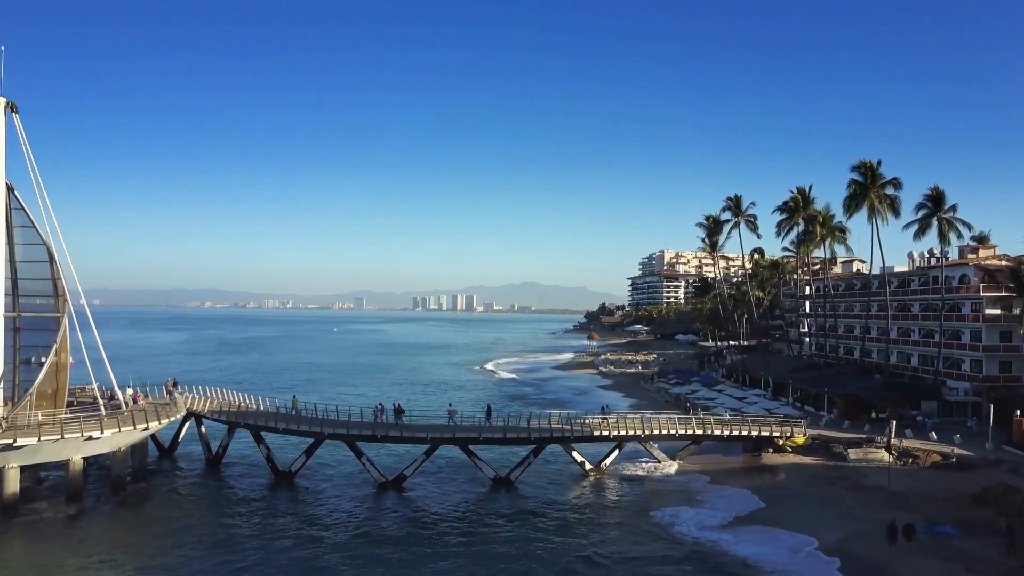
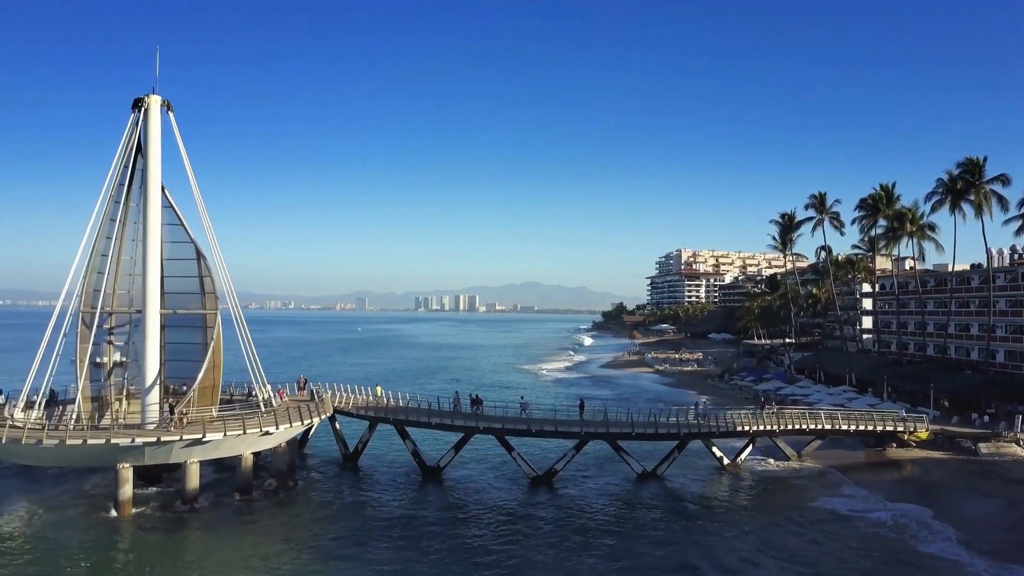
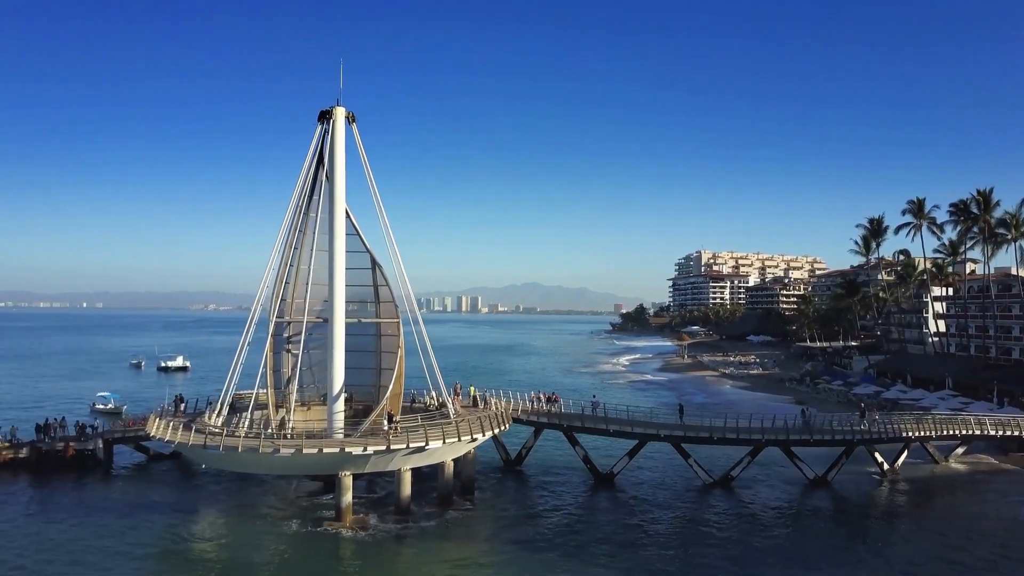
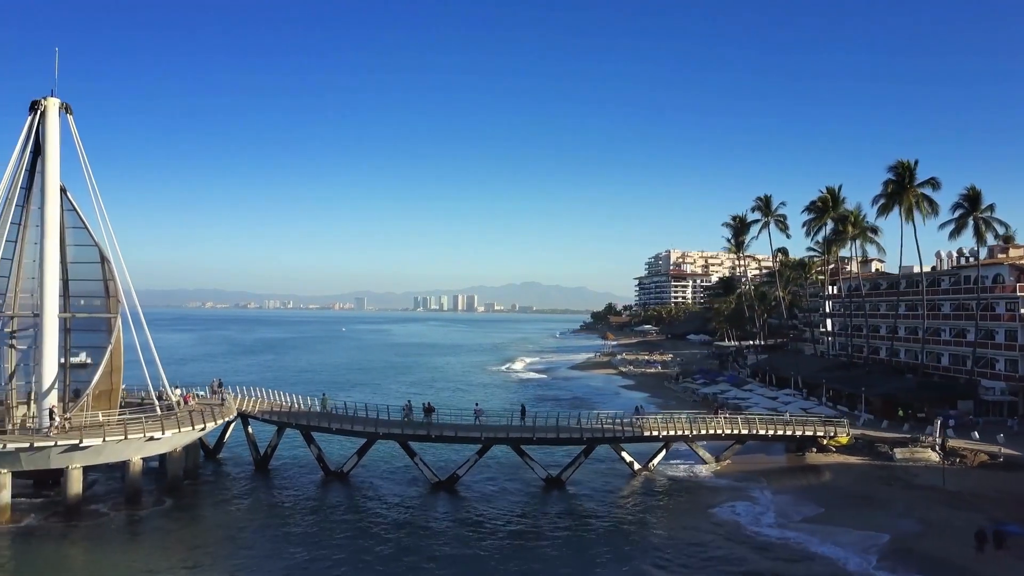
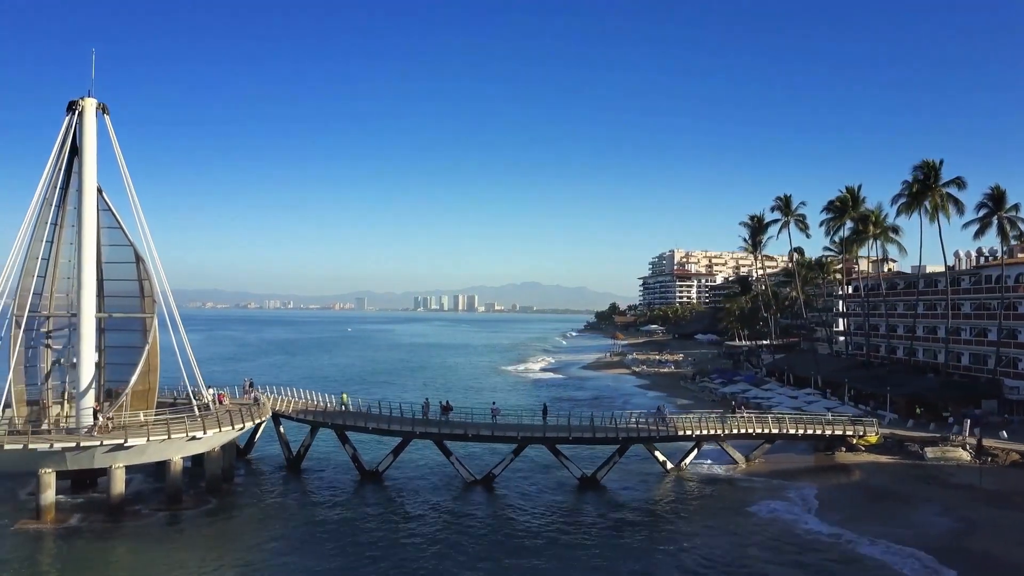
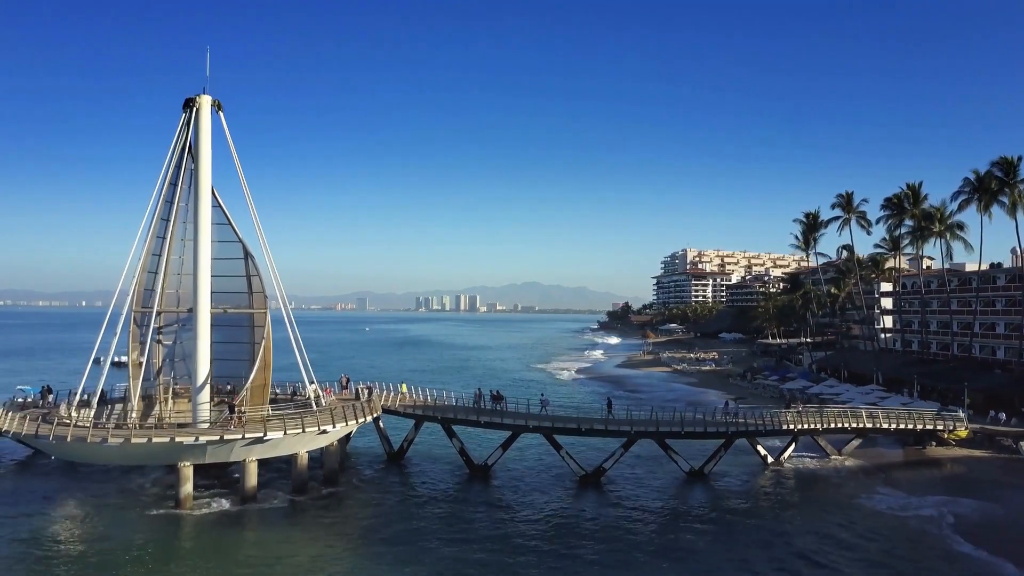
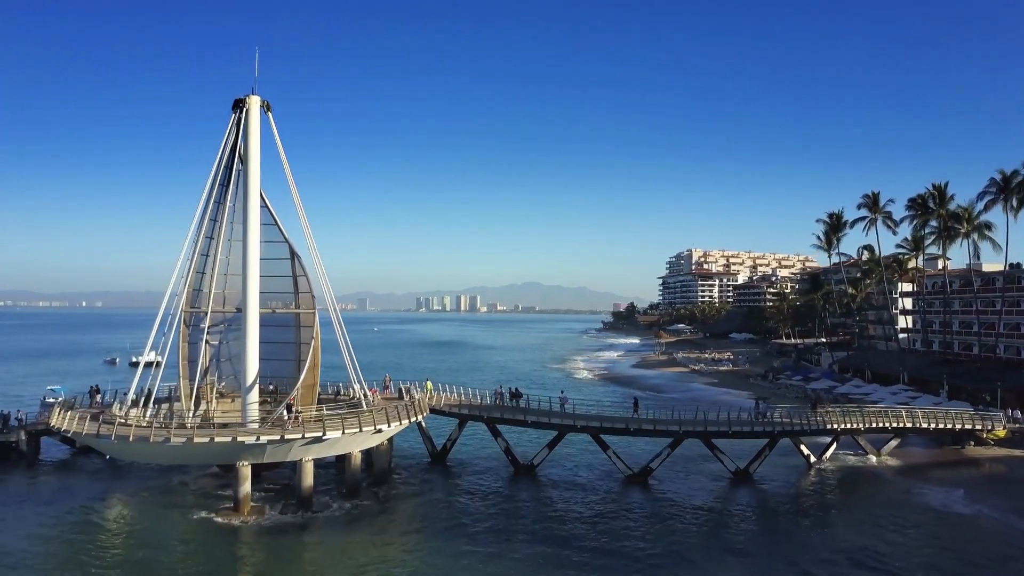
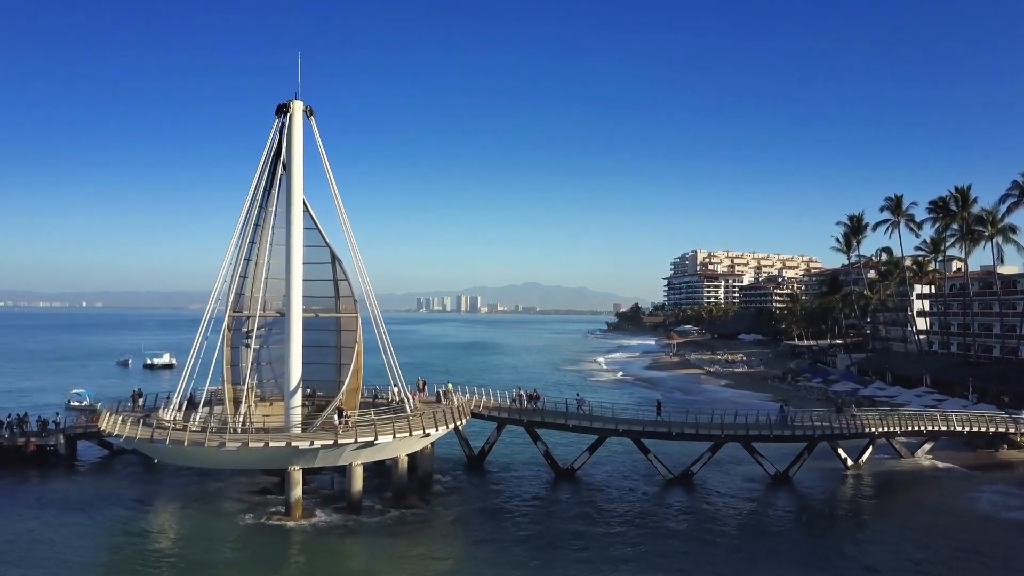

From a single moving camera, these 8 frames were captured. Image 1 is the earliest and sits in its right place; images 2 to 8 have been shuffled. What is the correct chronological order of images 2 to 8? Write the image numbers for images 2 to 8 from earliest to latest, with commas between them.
4, 5, 2, 6, 7, 8, 3
